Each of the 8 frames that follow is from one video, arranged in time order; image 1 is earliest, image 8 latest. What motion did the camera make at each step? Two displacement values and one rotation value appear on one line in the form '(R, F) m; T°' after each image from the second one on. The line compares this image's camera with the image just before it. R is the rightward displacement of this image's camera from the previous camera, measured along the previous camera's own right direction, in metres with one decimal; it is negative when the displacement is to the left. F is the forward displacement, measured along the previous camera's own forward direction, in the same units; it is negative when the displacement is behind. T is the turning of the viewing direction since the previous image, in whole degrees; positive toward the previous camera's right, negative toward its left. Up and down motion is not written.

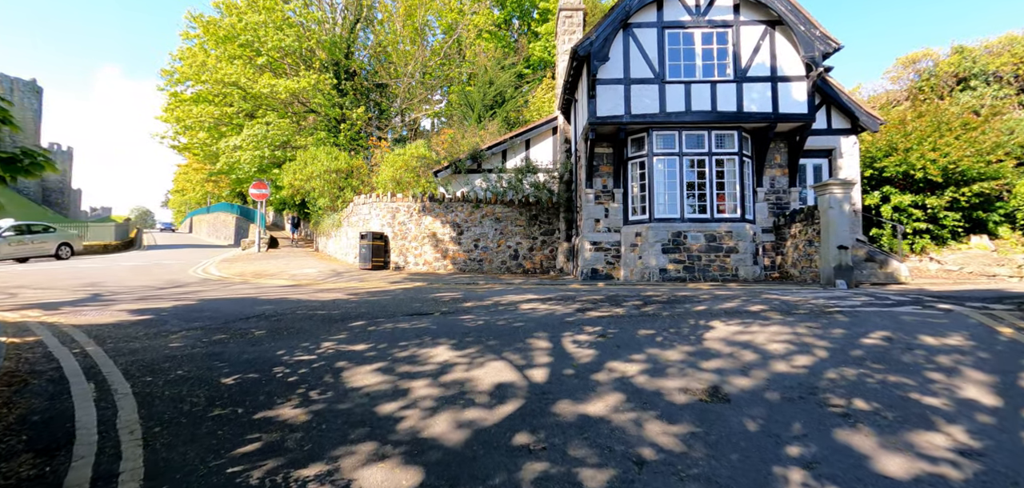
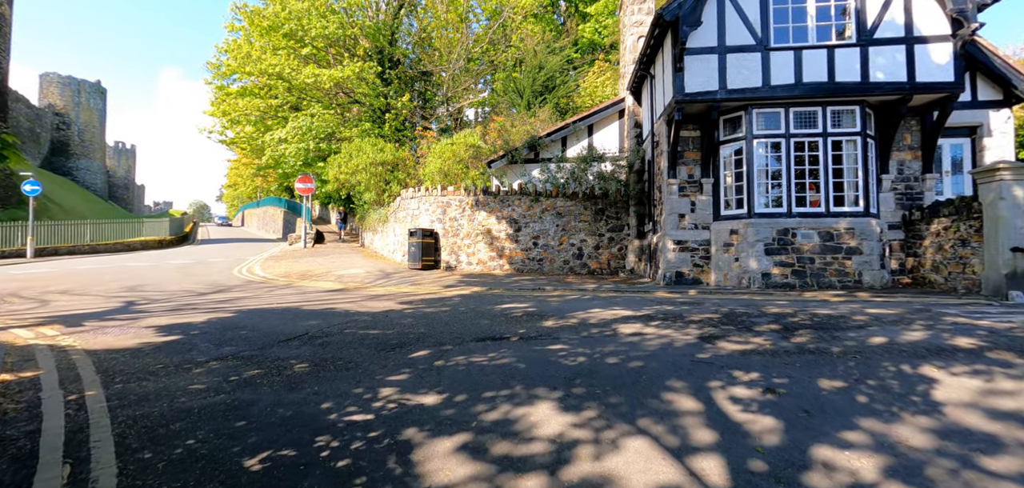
(-0.7, +1.5) m; -4°
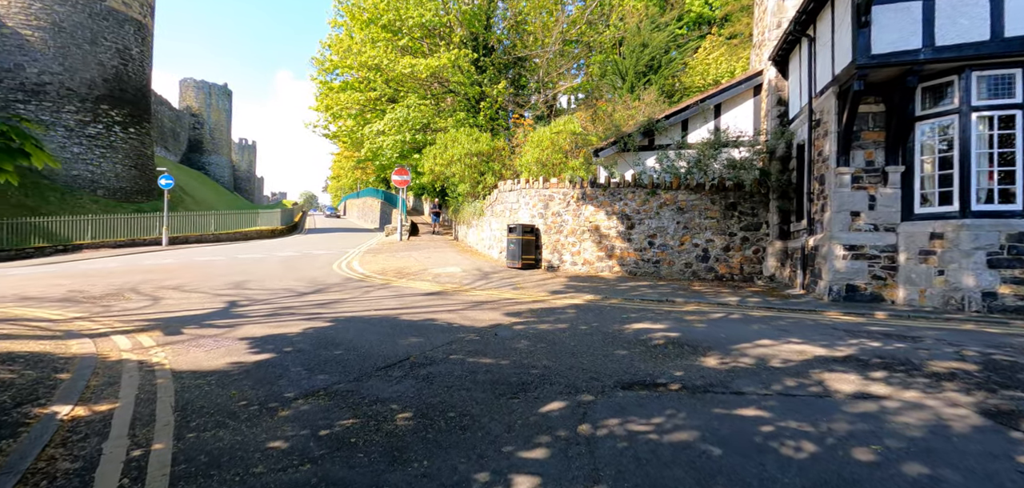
(-0.6, +1.4) m; -10°
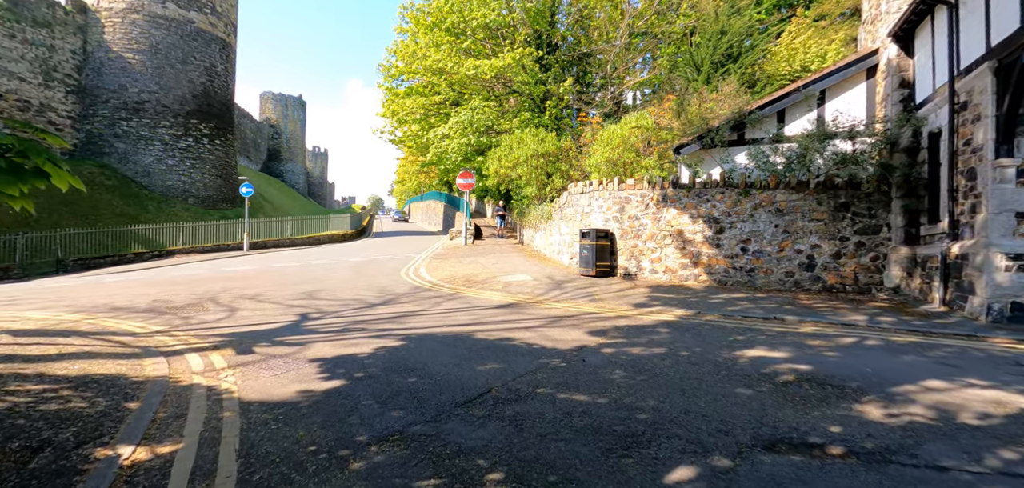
(-0.3, +0.8) m; -7°
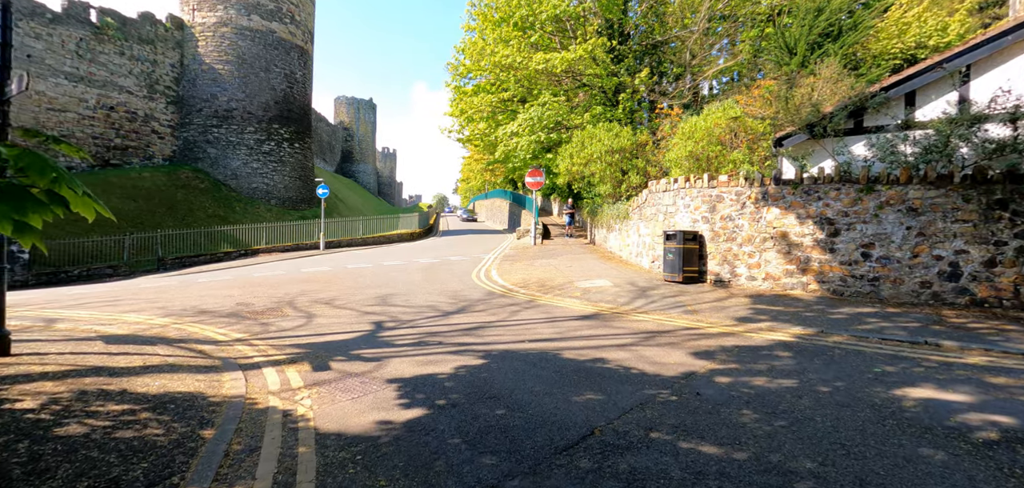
(-0.4, +0.8) m; -7°
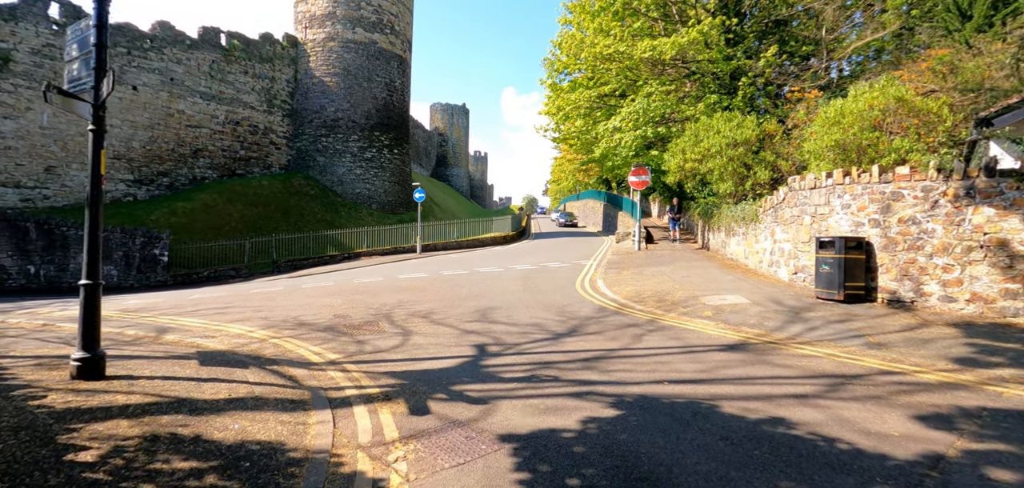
(-0.5, +1.5) m; -10°
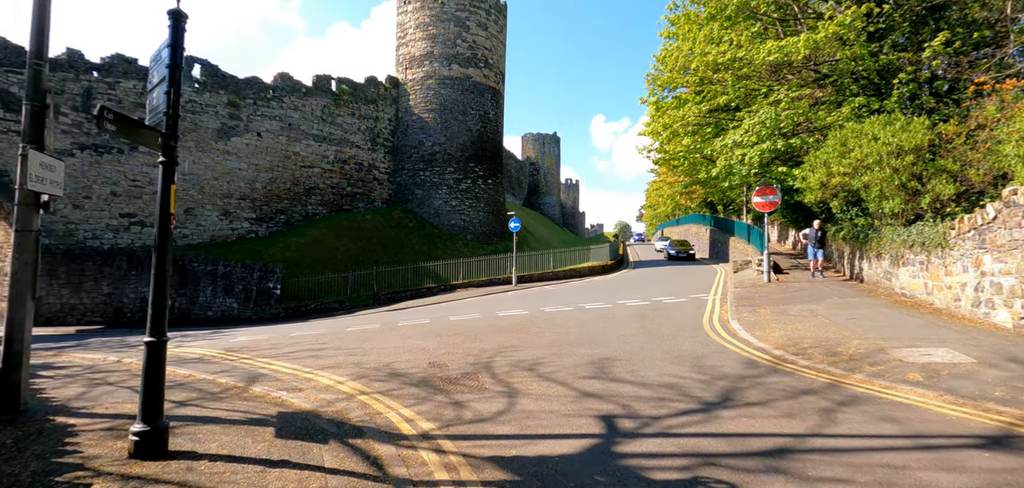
(-0.5, +1.8) m; -10°
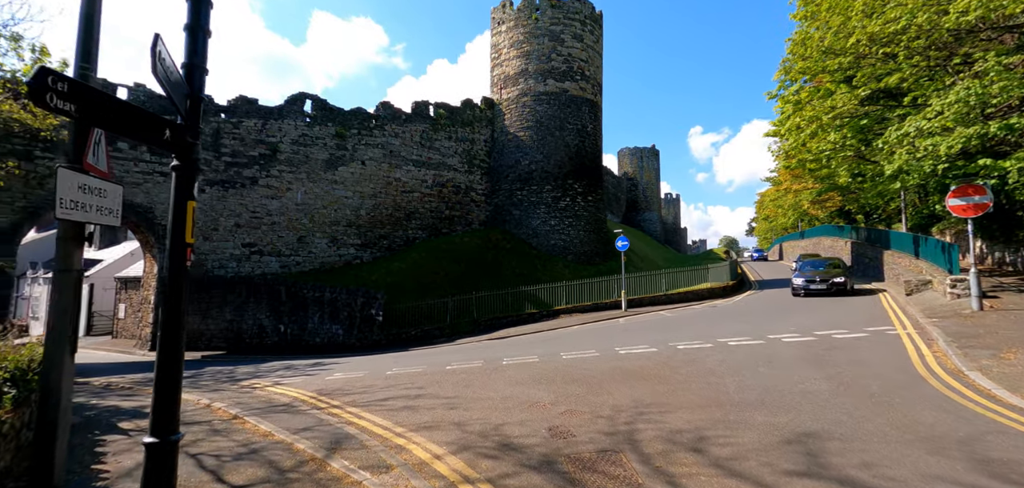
(-0.8, +2.6) m; -11°
